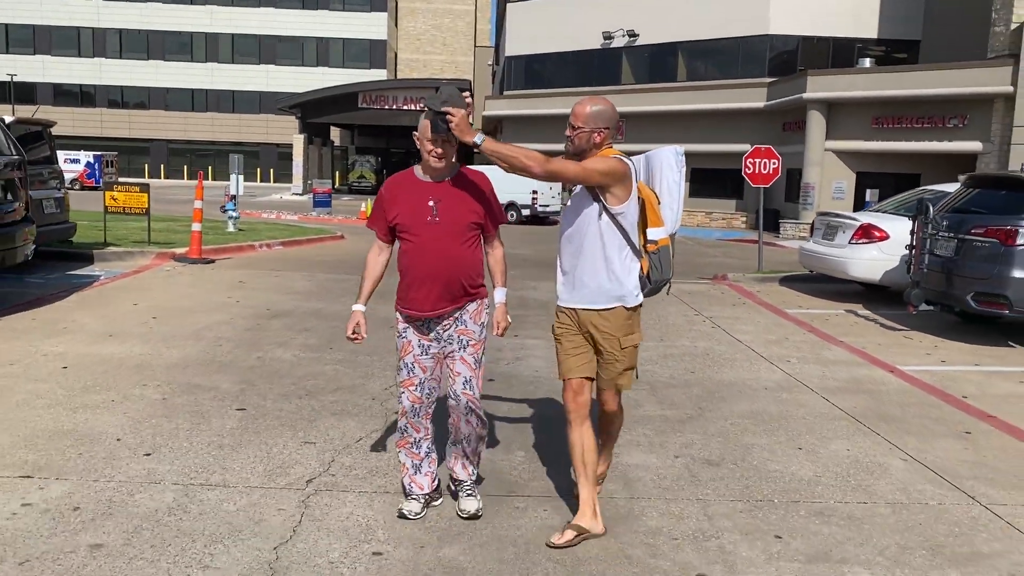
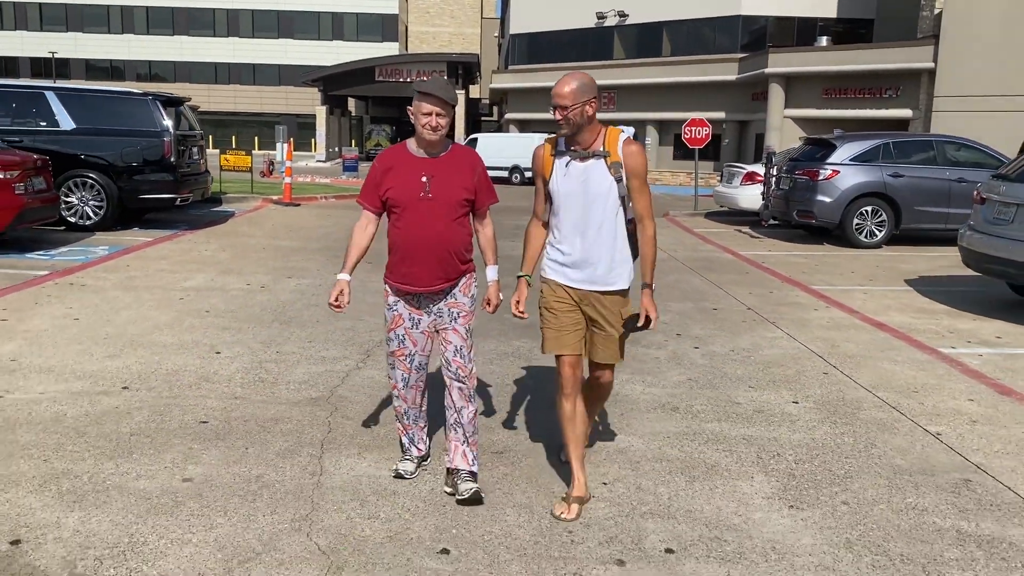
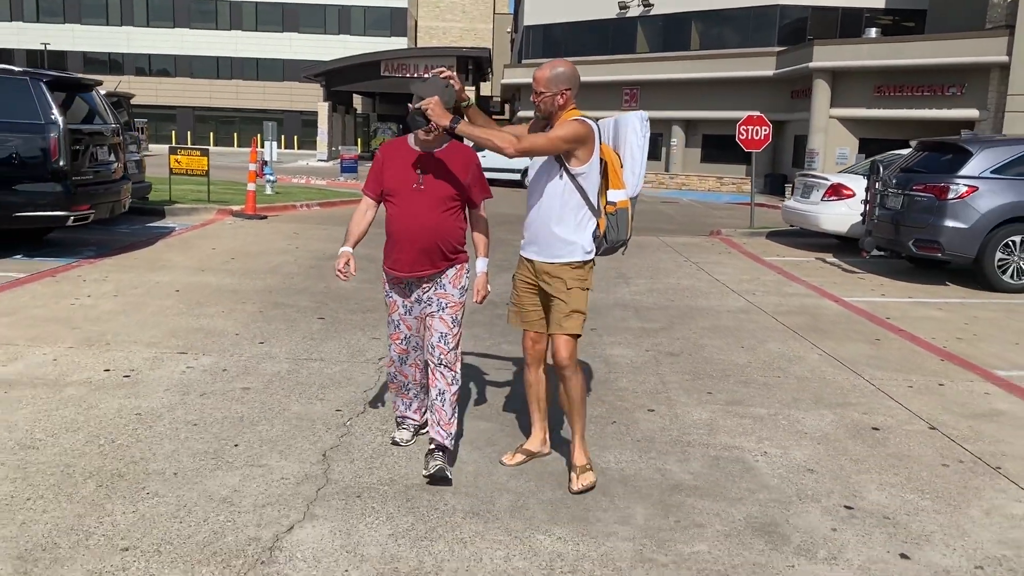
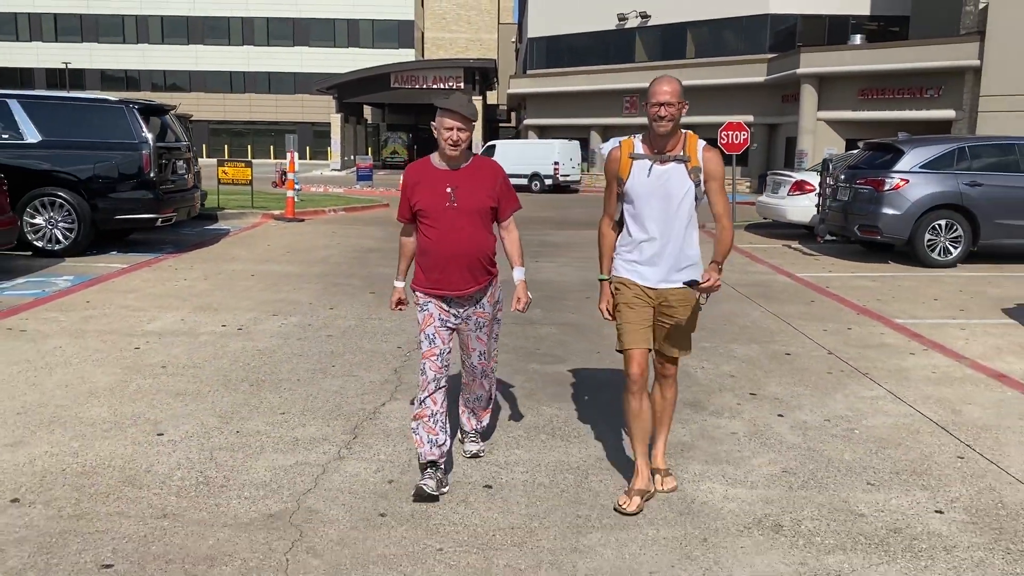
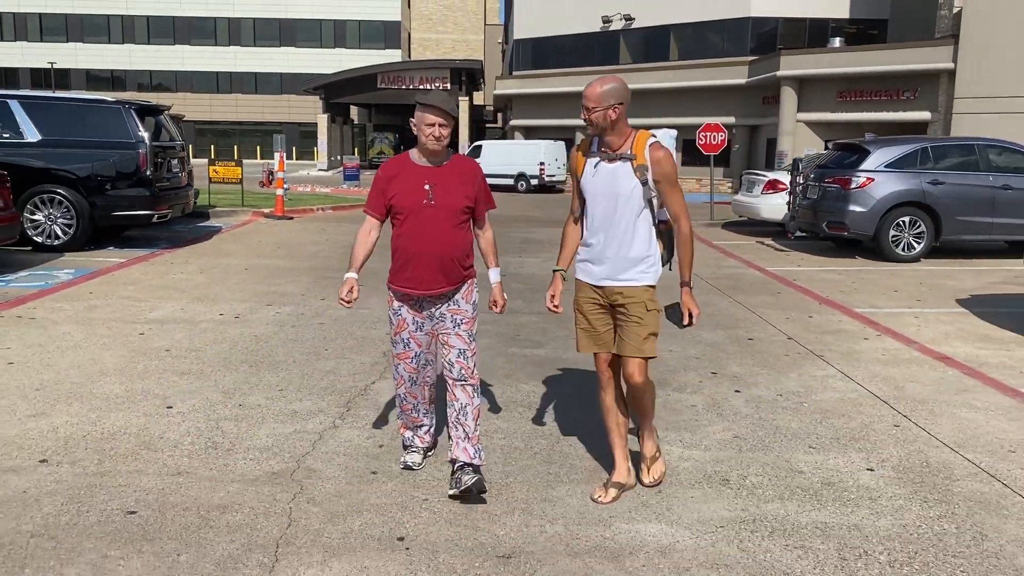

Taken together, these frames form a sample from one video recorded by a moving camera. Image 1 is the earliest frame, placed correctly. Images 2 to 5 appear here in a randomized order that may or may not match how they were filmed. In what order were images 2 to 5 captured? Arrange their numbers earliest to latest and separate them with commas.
3, 4, 5, 2
